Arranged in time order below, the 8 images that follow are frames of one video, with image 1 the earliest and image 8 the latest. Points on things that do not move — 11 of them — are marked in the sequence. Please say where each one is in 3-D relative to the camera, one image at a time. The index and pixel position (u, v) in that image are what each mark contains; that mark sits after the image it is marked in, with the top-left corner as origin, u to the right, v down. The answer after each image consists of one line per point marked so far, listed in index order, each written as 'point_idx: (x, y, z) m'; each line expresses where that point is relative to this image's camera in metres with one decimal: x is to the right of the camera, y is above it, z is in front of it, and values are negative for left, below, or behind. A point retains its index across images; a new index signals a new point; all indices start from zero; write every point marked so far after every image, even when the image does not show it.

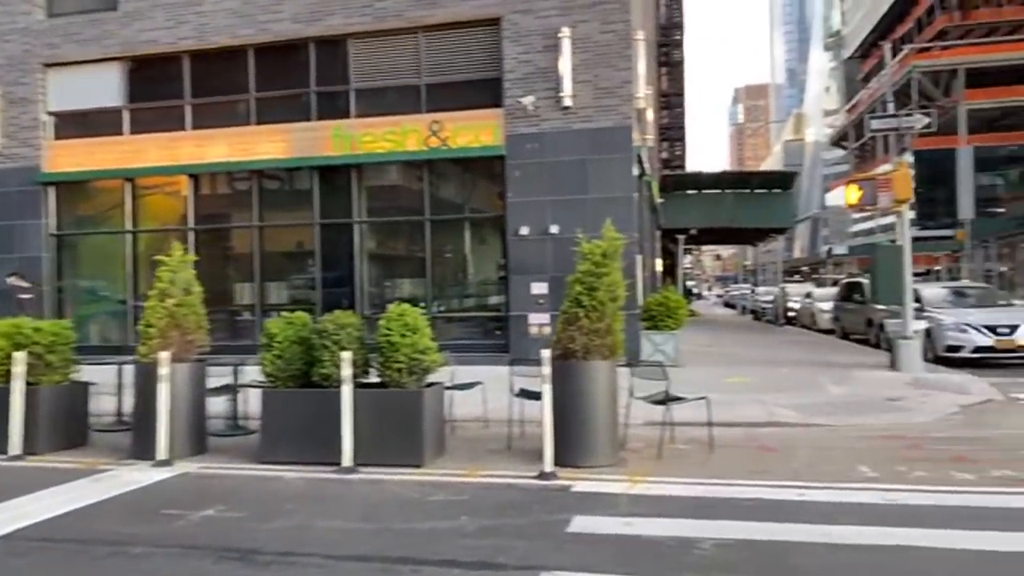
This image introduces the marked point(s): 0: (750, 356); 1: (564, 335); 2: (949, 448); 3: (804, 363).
0: (+5.9, -1.7, +18.0) m
1: (+0.6, -0.5, +8.0) m
2: (+5.0, -1.8, +8.4) m
3: (+6.6, -1.7, +16.4) m
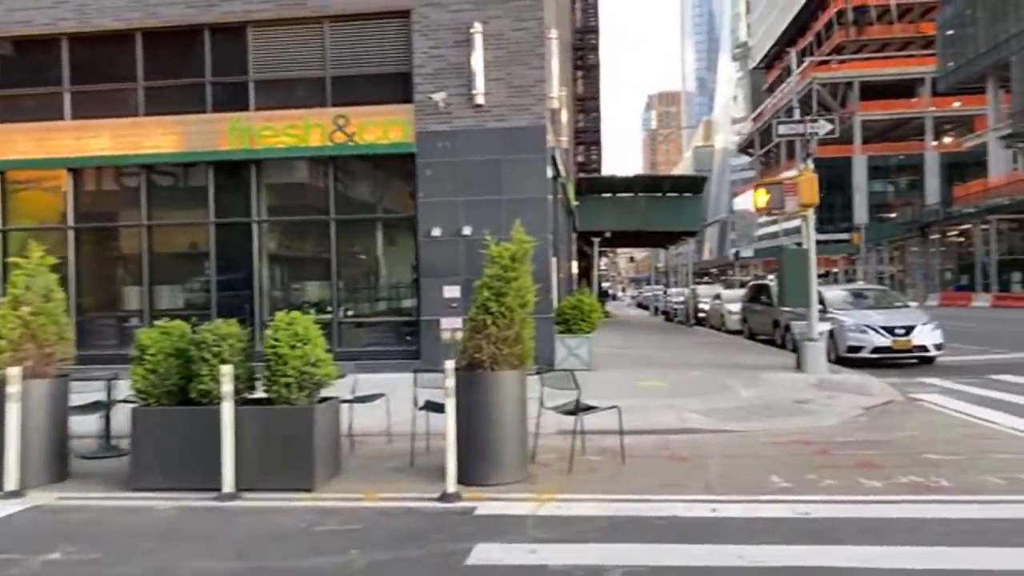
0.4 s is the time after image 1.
0: (+3.7, -1.7, +18.0) m
1: (-0.4, -0.6, +7.5) m
2: (+3.9, -1.9, +8.3) m
3: (+4.6, -1.7, +16.5) m
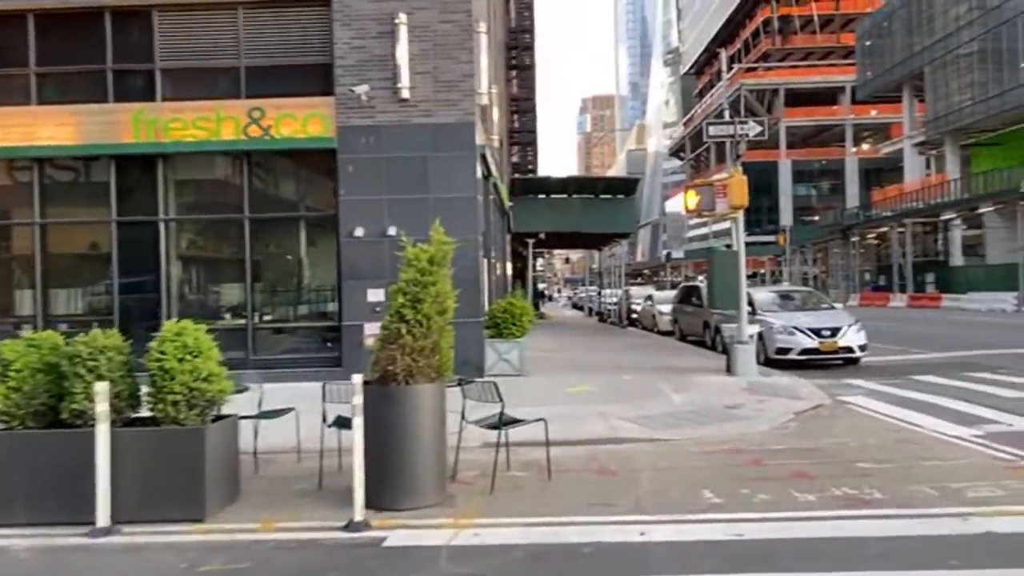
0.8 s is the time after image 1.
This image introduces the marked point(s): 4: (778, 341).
0: (+2.0, -1.8, +17.7) m
1: (-1.2, -0.6, +6.9) m
2: (+3.1, -1.9, +8.1) m
3: (+3.0, -1.8, +16.3) m
4: (+6.4, -1.3, +17.6) m
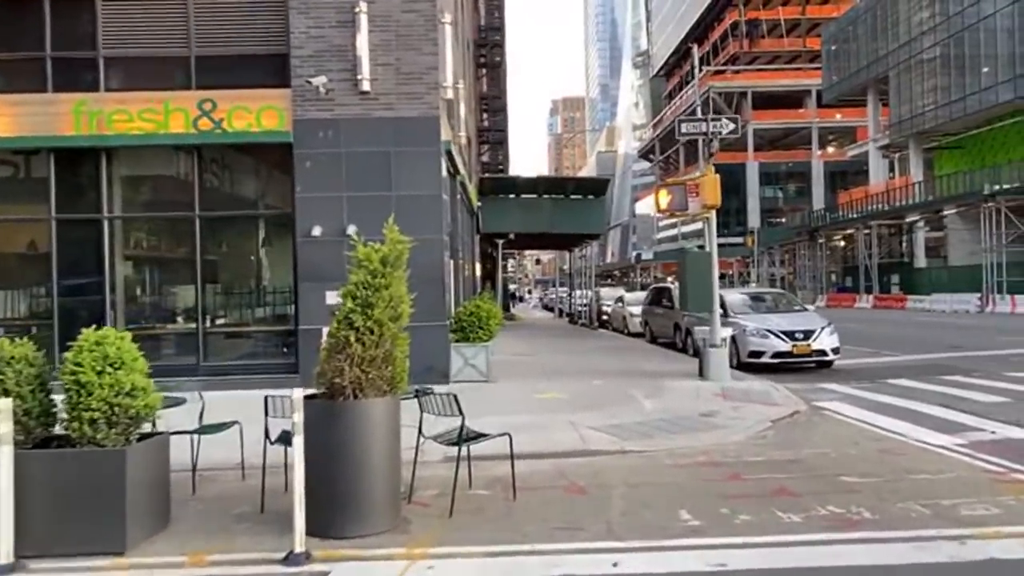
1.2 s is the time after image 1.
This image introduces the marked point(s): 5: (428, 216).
0: (+1.2, -1.8, +17.1) m
1: (-1.5, -0.7, +6.2) m
2: (+2.7, -2.0, +7.6) m
3: (+2.3, -1.8, +15.8) m
4: (+5.6, -1.3, +17.2) m
5: (-1.6, +1.4, +14.1) m
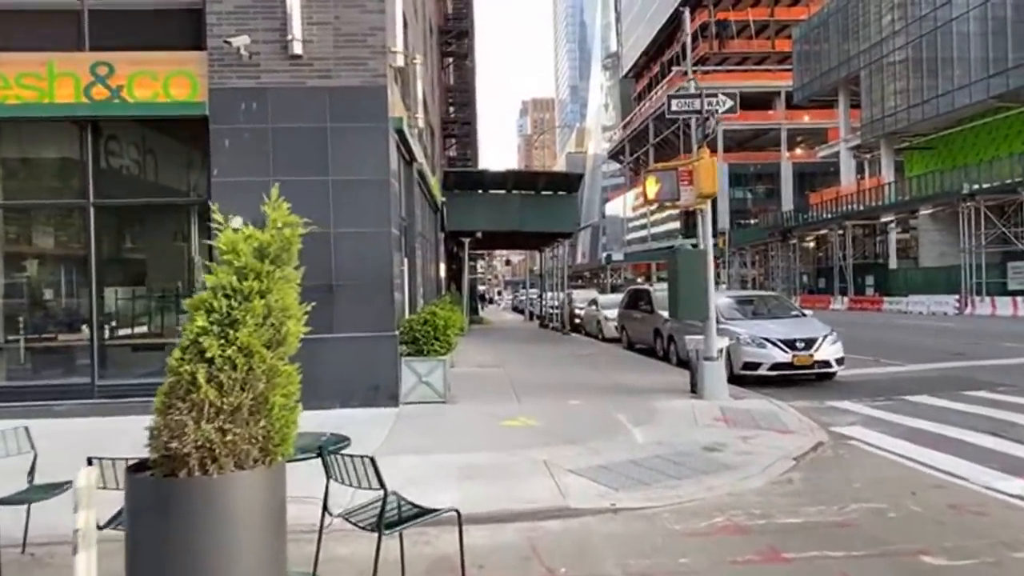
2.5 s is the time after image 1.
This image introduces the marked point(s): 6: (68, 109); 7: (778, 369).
0: (+0.5, -1.9, +14.9) m
1: (-1.8, -0.7, +3.9) m
2: (+2.3, -2.0, +5.5) m
3: (+1.6, -1.9, +13.6) m
4: (+4.9, -1.4, +15.2) m
5: (-2.3, +1.3, +11.8) m
6: (-7.1, +2.9, +11.7) m
7: (+5.5, -1.7, +15.0) m
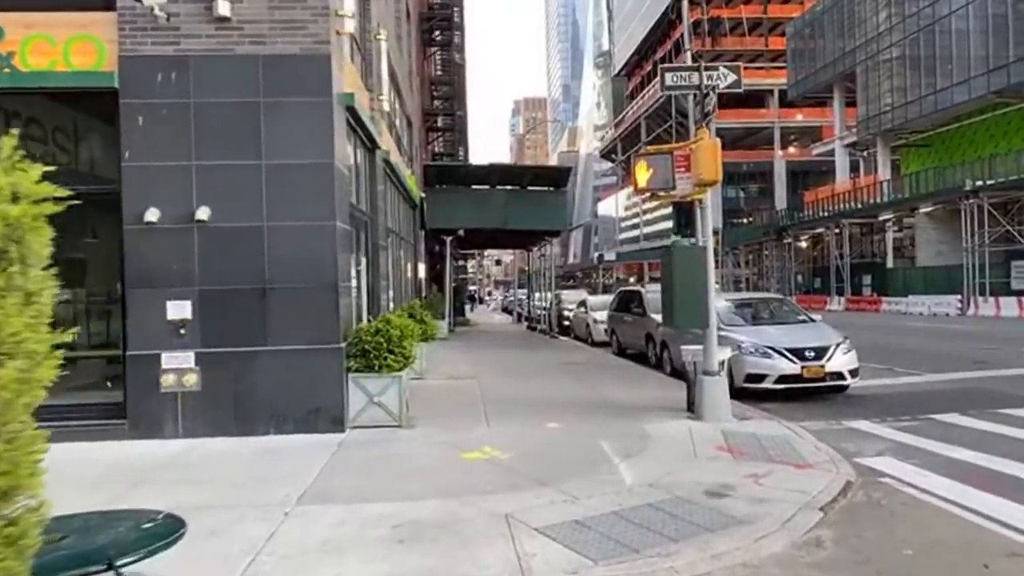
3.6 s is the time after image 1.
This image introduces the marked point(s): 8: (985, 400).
0: (0.0, -1.9, +13.2) m
1: (-2.2, -0.8, +2.1) m
2: (+1.9, -2.1, +3.7) m
3: (+1.1, -1.9, +11.9) m
4: (+4.4, -1.4, +13.5) m
5: (-2.7, +1.3, +10.0) m
6: (-7.5, +2.8, +9.8) m
7: (+5.0, -1.7, +13.3) m
8: (+8.5, -2.0, +13.0) m
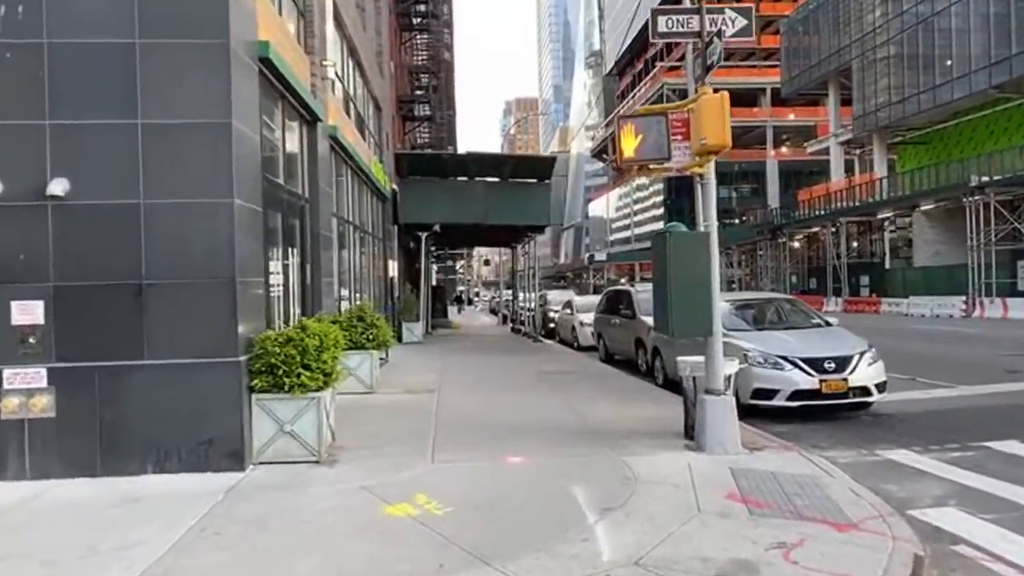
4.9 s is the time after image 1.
0: (-0.6, -1.9, +11.0) m
1: (-2.7, -0.7, -0.1) m
2: (+1.5, -2.0, +1.5) m
3: (+0.5, -1.9, +9.7) m
4: (+3.8, -1.4, +11.3) m
5: (-3.3, +1.3, +7.8) m
6: (-8.1, +2.8, +7.5) m
7: (+4.4, -1.7, +11.1) m
8: (+7.9, -2.0, +10.9) m
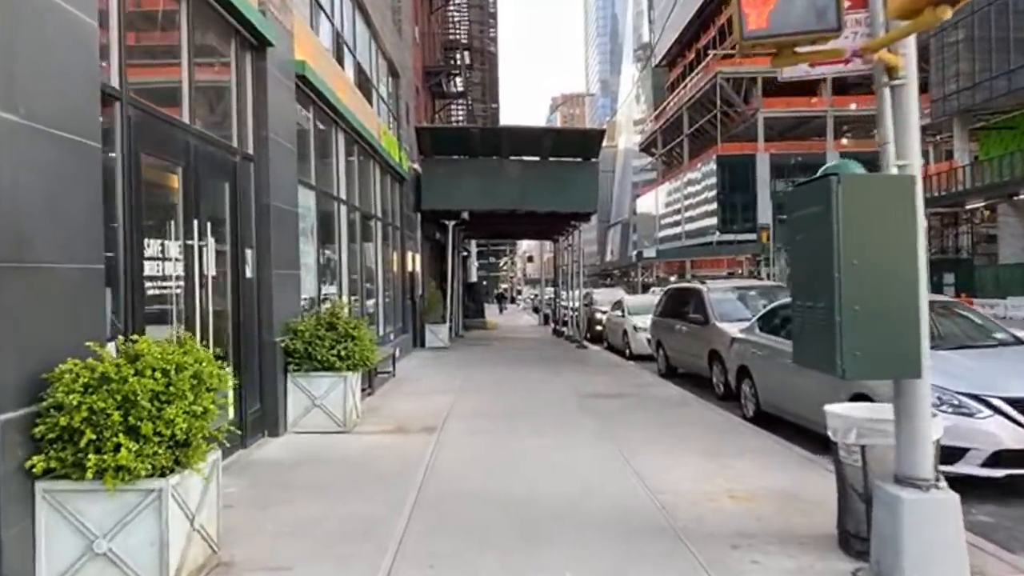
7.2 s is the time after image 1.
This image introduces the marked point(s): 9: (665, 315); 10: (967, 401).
0: (-0.3, -1.9, +7.1) m
1: (-3.1, -0.7, -3.9) m
2: (+1.1, -2.0, -2.5) m
3: (+0.7, -1.9, +5.7) m
4: (+4.1, -1.4, +7.1) m
5: (-3.2, +1.4, +4.0) m
6: (-8.0, +2.9, +4.1) m
7: (+4.7, -1.7, +6.9) m
8: (+8.2, -2.0, +6.5) m
9: (+3.6, -0.6, +17.0) m
10: (+4.4, -1.1, +7.0) m
